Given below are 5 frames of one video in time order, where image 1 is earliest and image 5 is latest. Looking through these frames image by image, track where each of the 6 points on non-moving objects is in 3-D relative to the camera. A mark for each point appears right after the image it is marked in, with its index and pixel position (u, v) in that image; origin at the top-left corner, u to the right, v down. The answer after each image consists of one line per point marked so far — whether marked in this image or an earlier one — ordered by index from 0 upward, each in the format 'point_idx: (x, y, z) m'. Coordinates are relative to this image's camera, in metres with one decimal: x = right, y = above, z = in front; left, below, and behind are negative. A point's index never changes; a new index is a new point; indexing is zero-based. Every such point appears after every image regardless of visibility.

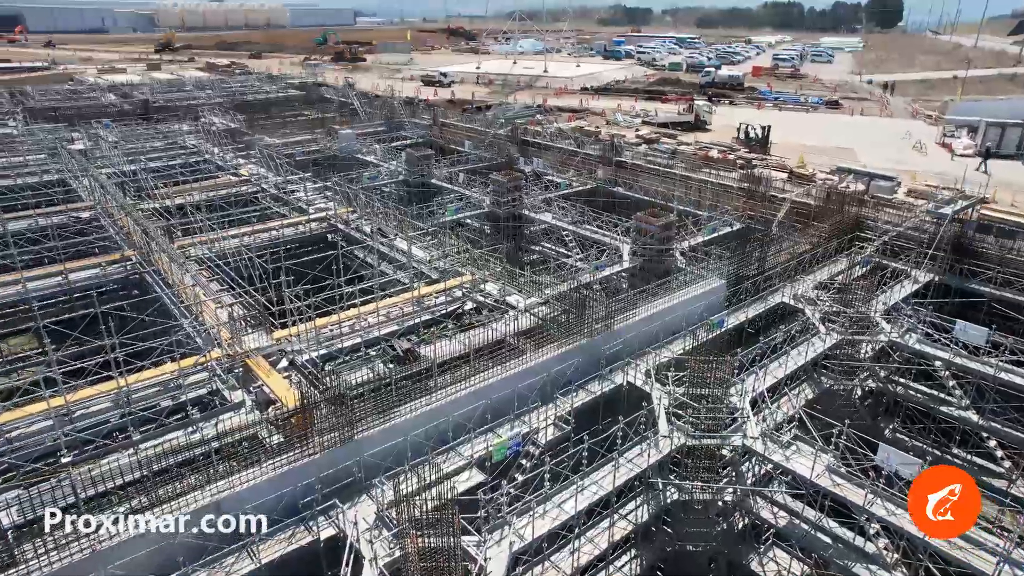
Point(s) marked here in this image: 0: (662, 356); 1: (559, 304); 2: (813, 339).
0: (+4.0, -1.9, +18.1) m
1: (+1.3, -0.4, +17.9) m
2: (+8.6, -1.5, +19.4) m
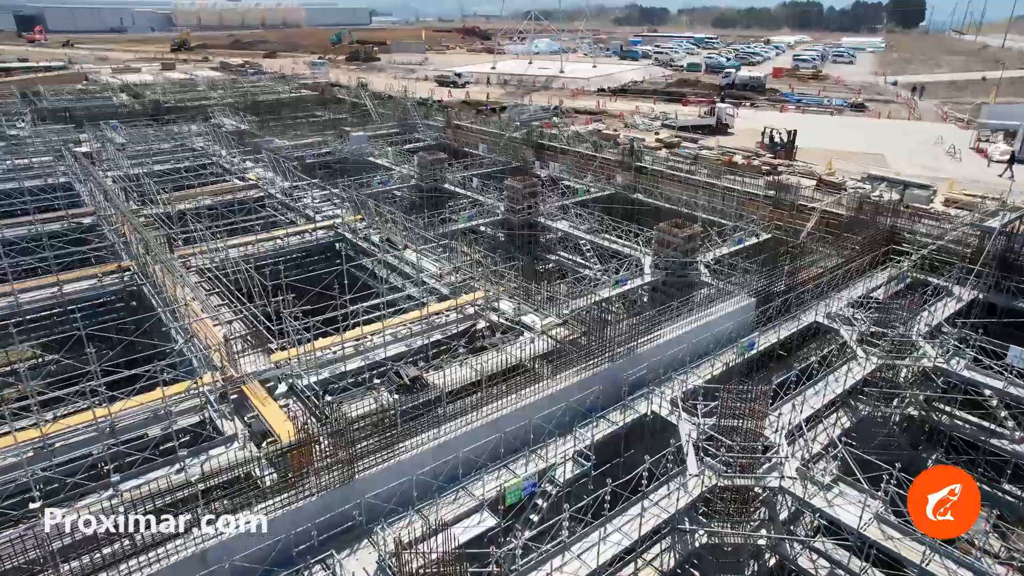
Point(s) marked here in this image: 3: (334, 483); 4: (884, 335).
0: (+4.4, -2.4, +16.8) m
1: (+1.7, -0.9, +16.7) m
2: (+9.0, -2.0, +18.0) m
3: (-3.2, -3.5, +12.0) m
4: (+10.2, -1.3, +18.6) m
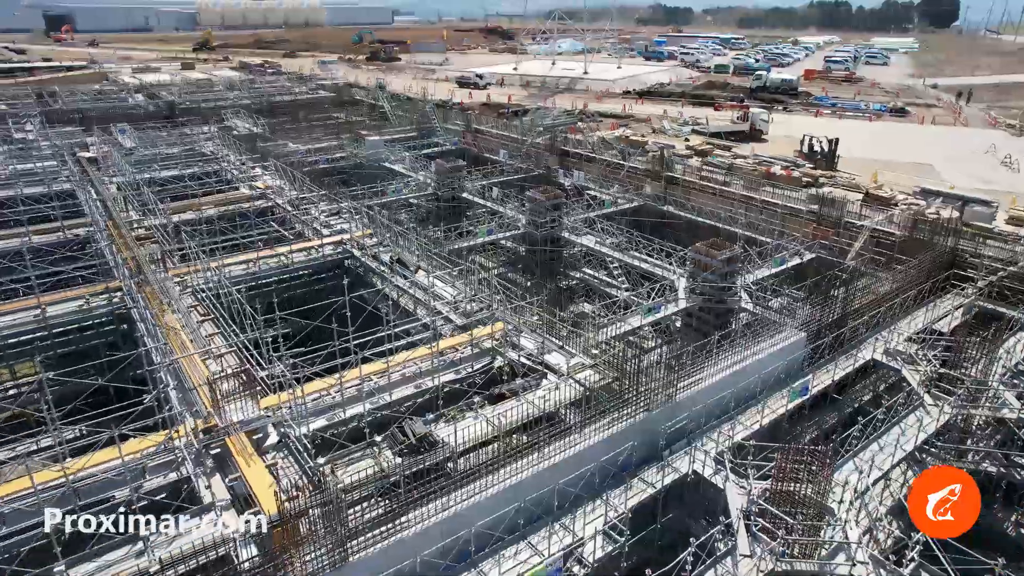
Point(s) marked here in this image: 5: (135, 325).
0: (+4.9, -3.2, +14.7) m
1: (+2.1, -1.7, +14.7) m
2: (+9.5, -2.9, +15.8) m
3: (-2.9, -4.2, +10.2) m
4: (+10.8, -2.2, +16.4) m
5: (-10.0, -1.0, +17.9) m
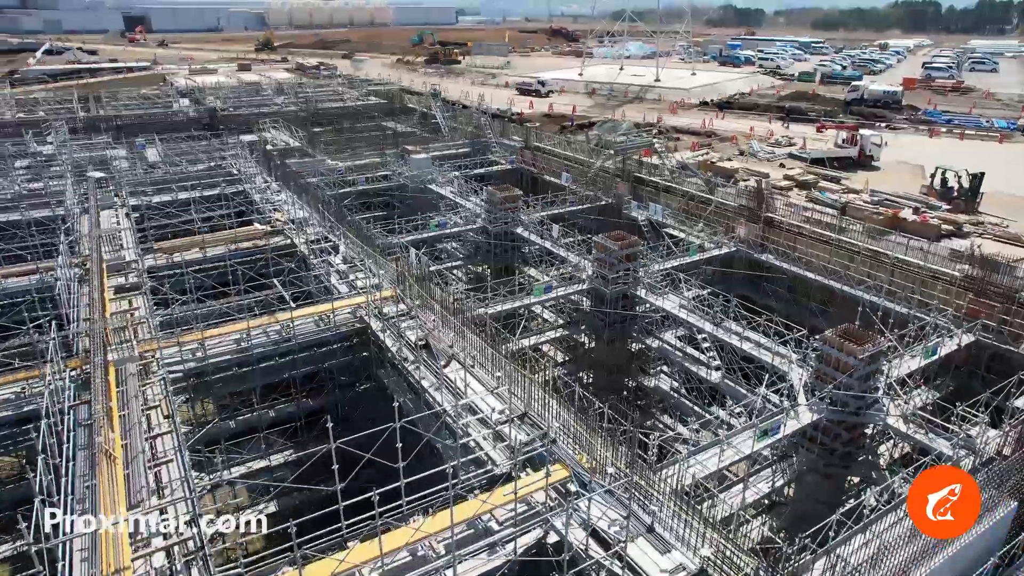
0: (+5.7, -5.7, +9.1) m
1: (+3.0, -4.1, +9.3) m
2: (+10.4, -5.5, +9.8) m
3: (-2.4, -6.4, +5.2) m
4: (+11.7, -4.8, +10.3) m
5: (-8.8, -2.9, +13.4) m
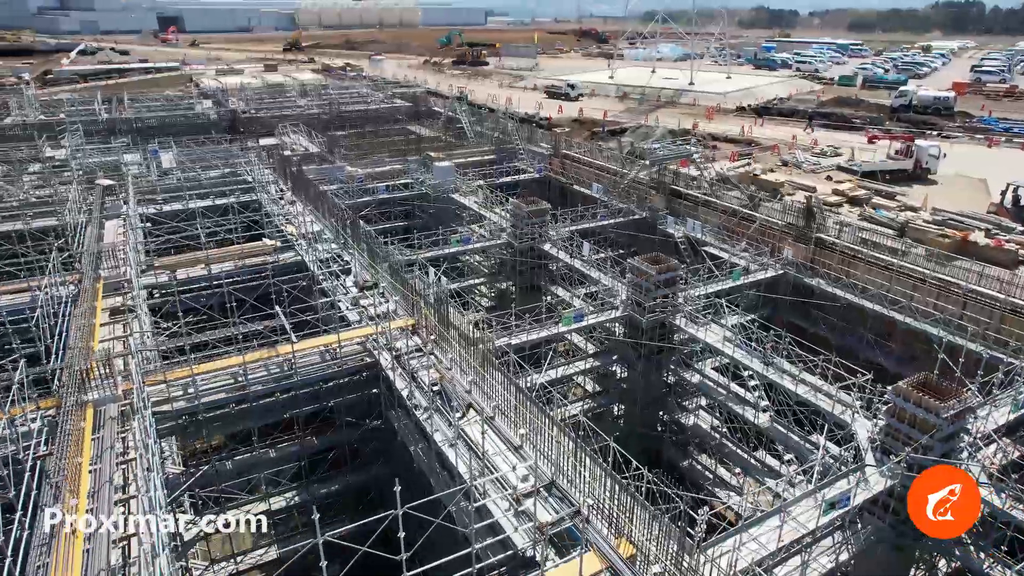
0: (+5.9, -6.5, +7.0) m
1: (+3.3, -4.9, +7.3) m
2: (+10.7, -6.5, +7.5) m
3: (-2.4, -7.1, +3.4) m
4: (+12.0, -5.8, +7.9) m
5: (-8.4, -3.6, +11.8) m
